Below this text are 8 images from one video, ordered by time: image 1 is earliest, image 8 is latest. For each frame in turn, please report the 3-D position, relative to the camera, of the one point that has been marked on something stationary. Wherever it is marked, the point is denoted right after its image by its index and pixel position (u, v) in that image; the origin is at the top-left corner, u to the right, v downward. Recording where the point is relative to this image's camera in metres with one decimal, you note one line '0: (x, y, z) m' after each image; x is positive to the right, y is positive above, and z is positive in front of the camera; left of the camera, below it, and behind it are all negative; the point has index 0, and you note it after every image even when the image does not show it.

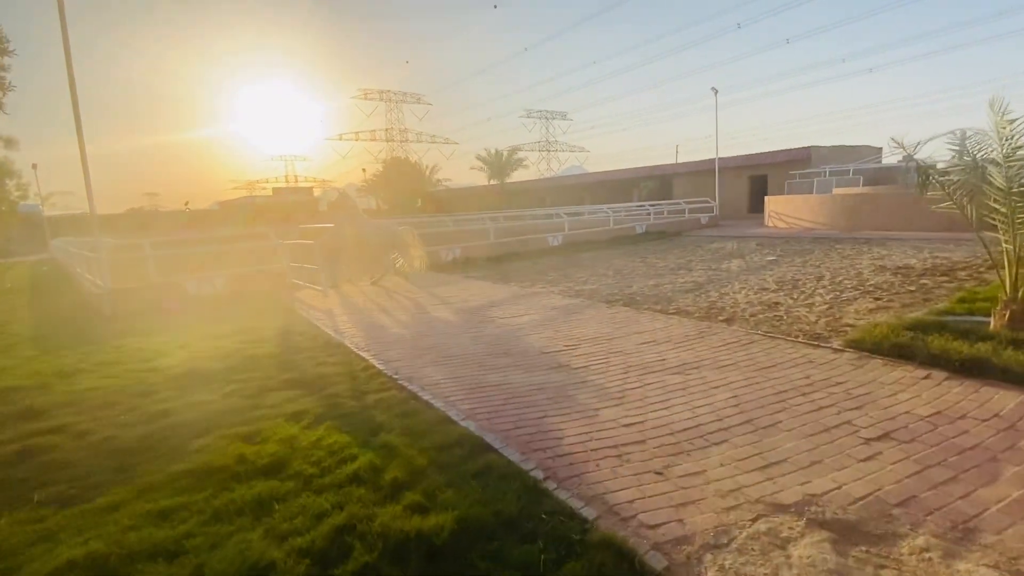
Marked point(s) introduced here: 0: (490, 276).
0: (-0.6, +0.3, +12.0) m
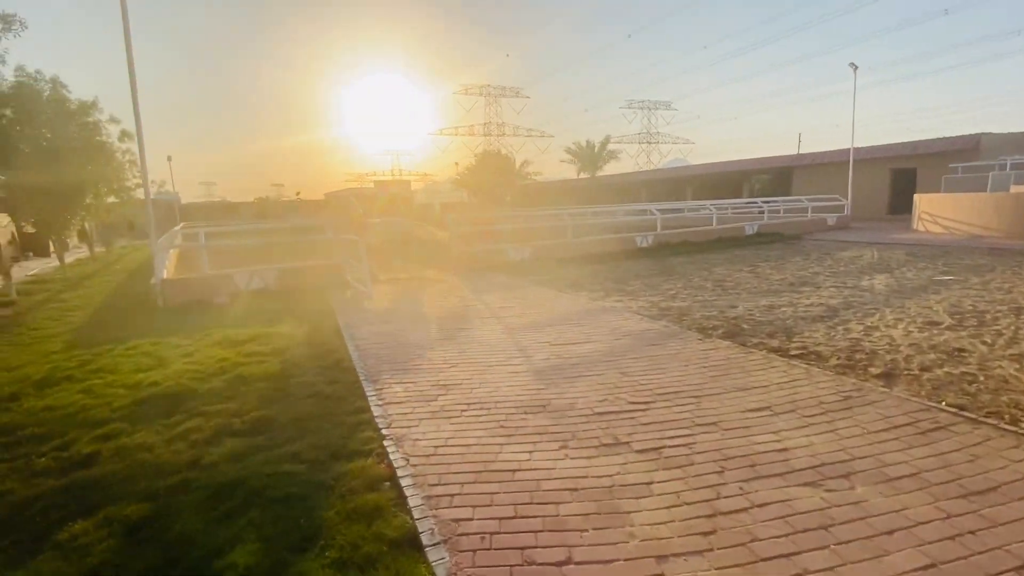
0: (+1.0, +0.1, +10.3) m
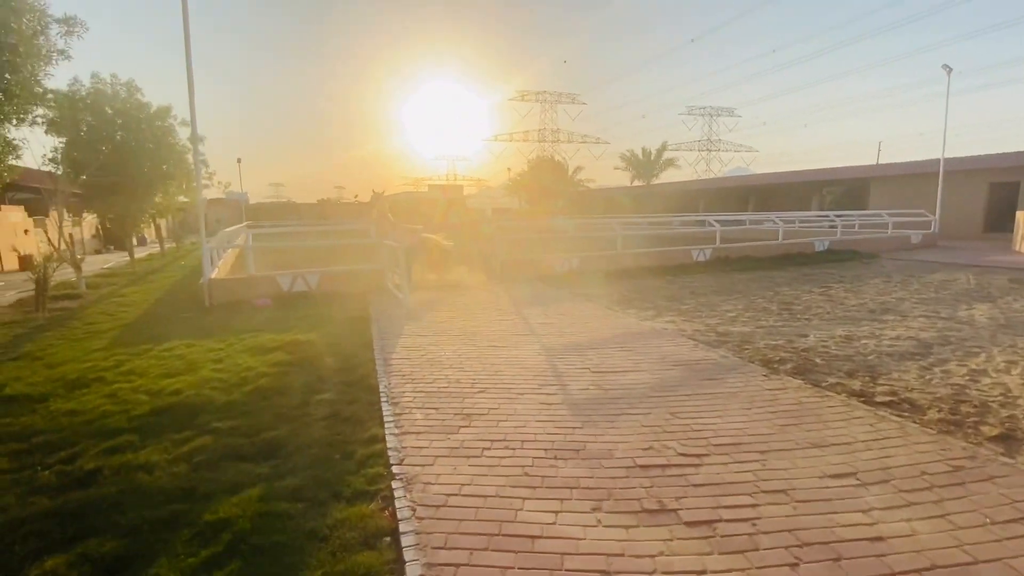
0: (+1.9, -0.2, +9.7) m
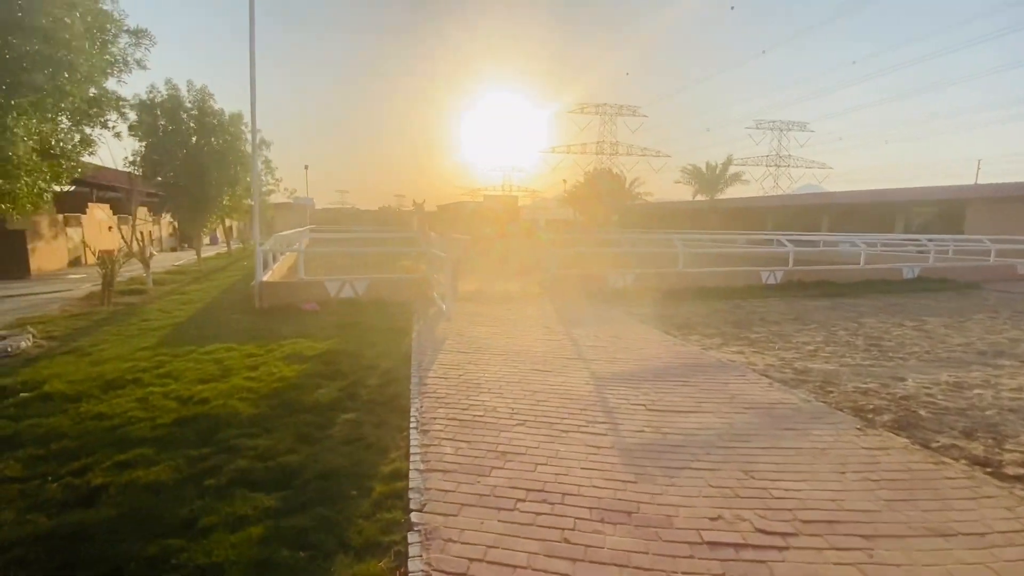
0: (+2.8, -0.6, +8.9) m
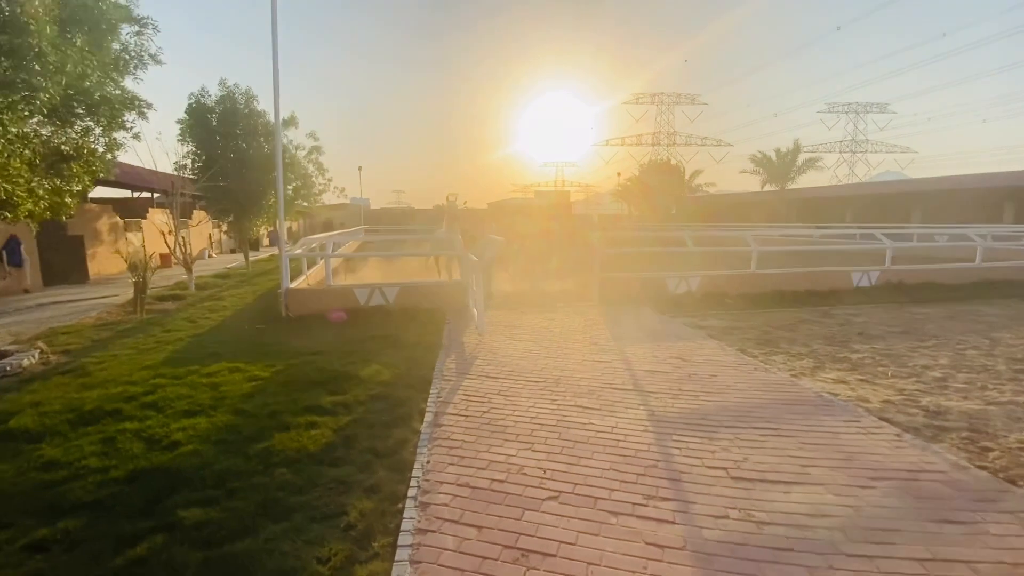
0: (+3.5, -0.7, +7.5) m
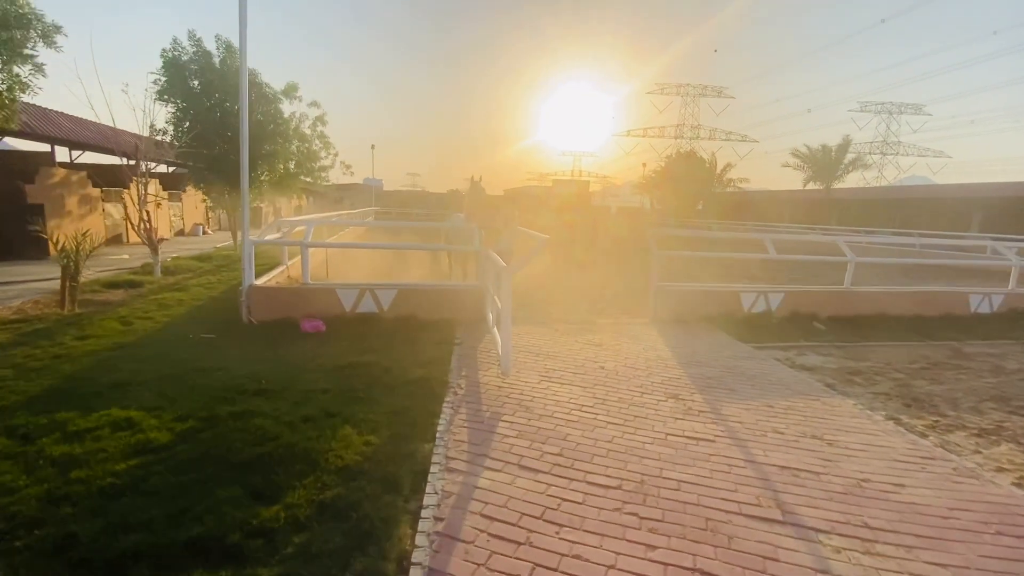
0: (+3.9, -1.1, +5.3) m
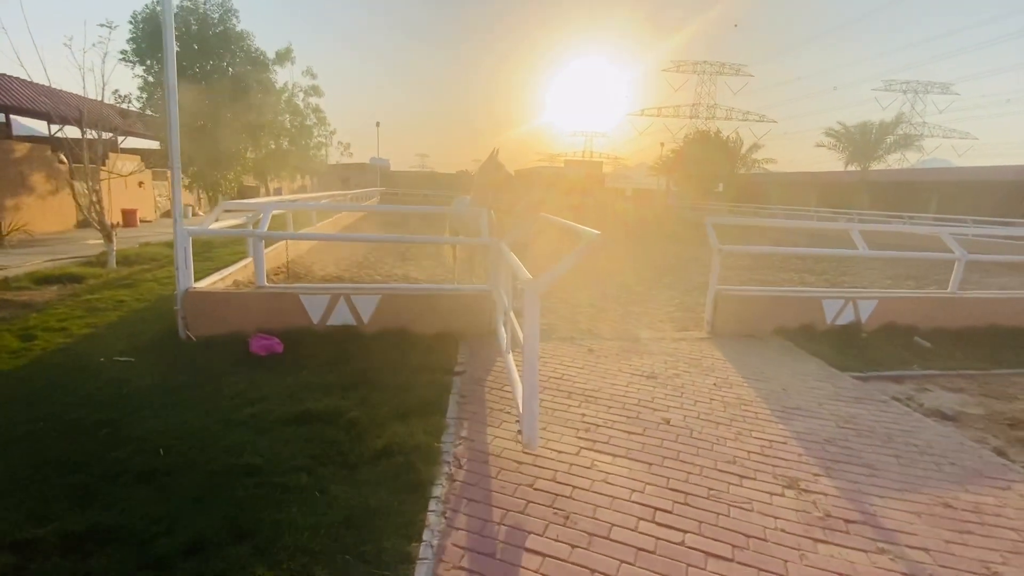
0: (+4.0, -1.2, +3.6) m
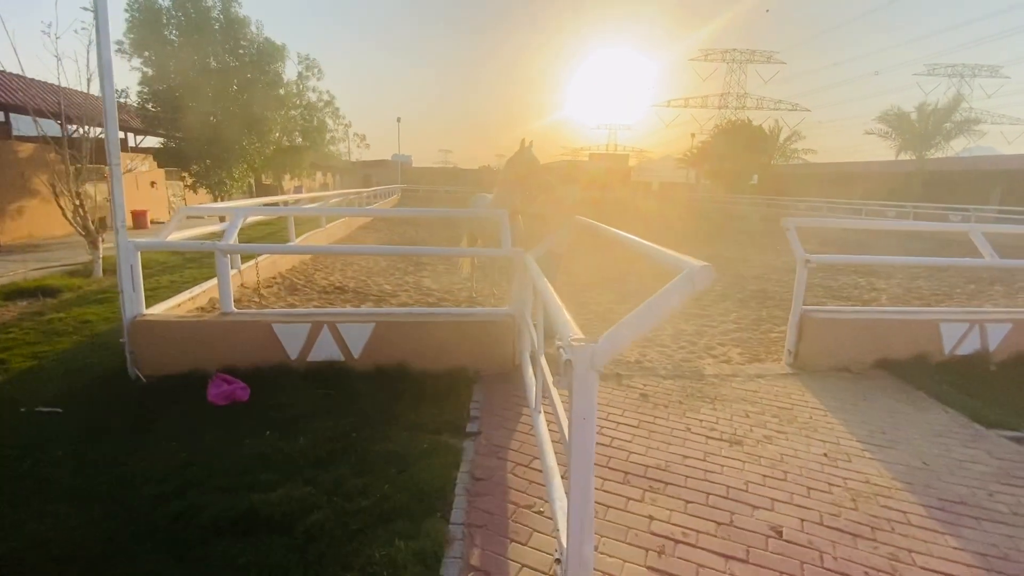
0: (+4.2, -1.5, +2.3) m
